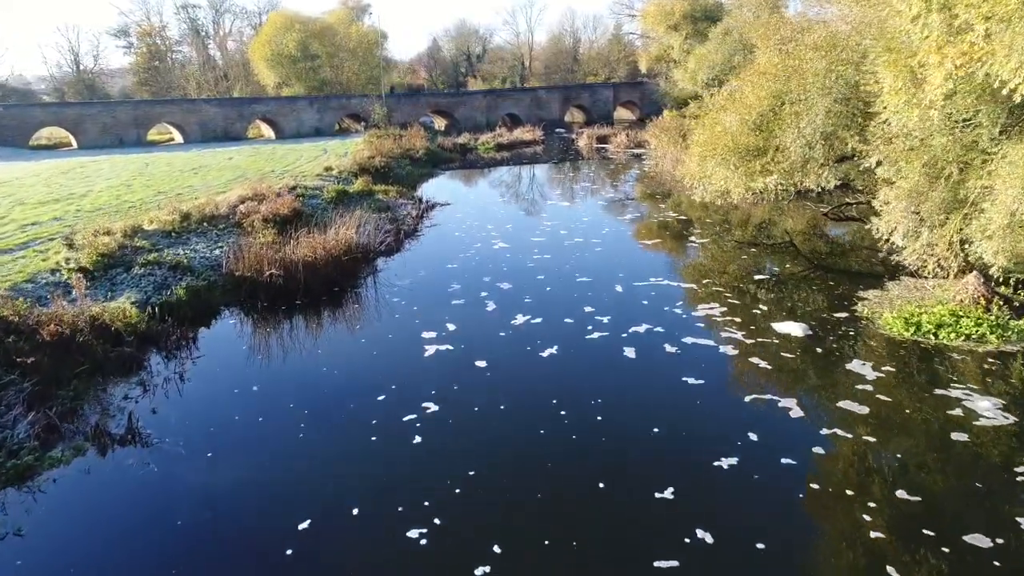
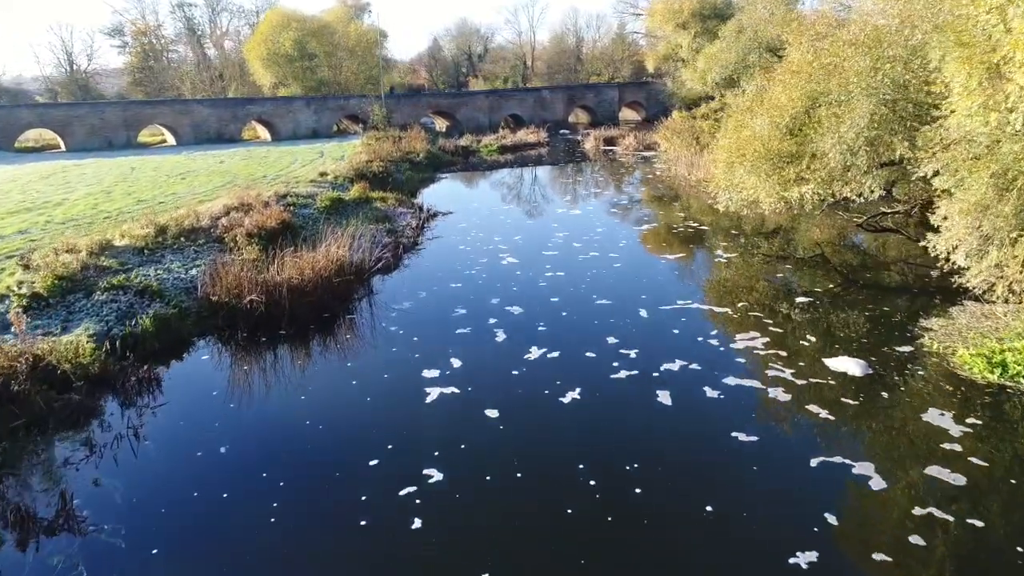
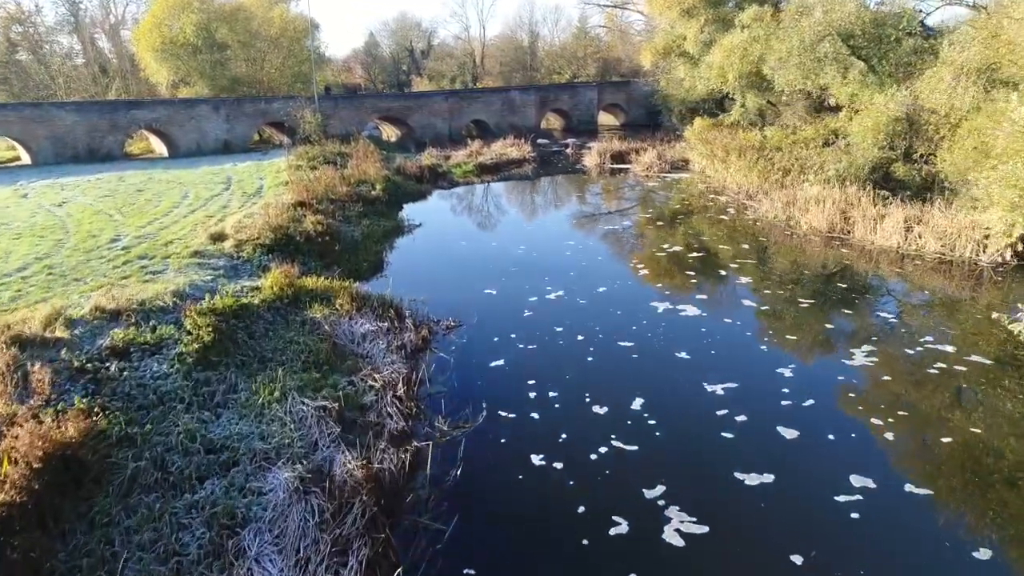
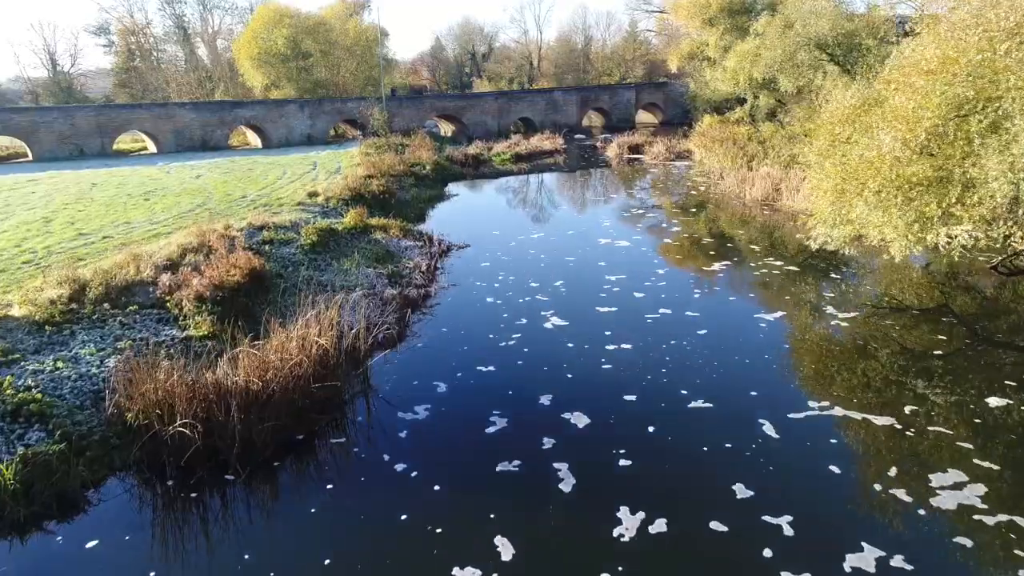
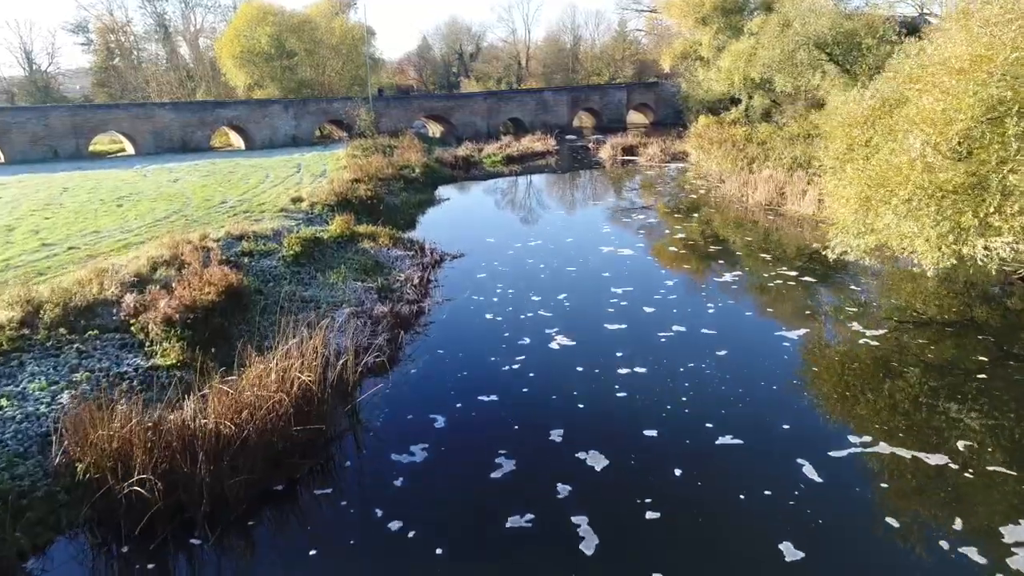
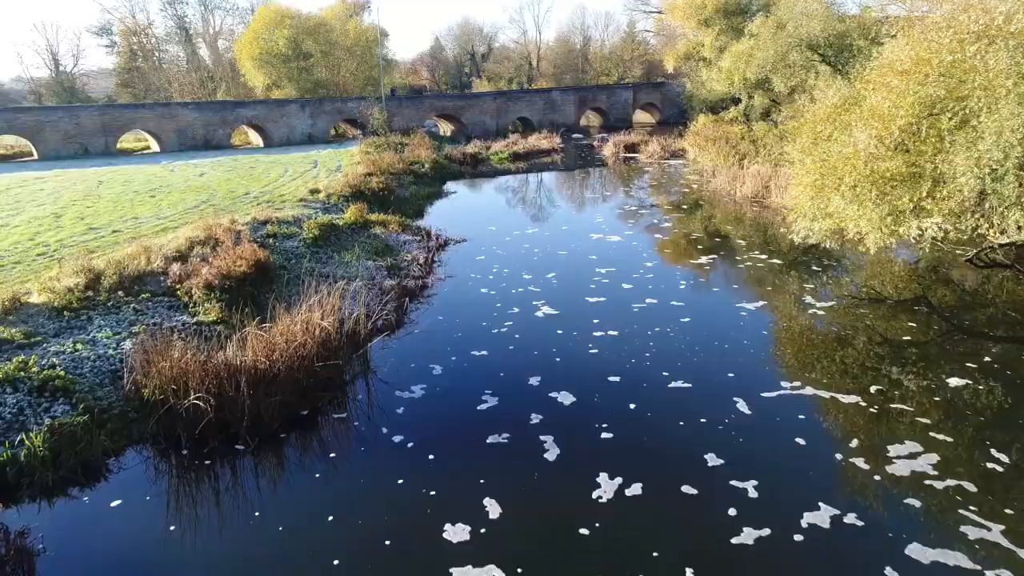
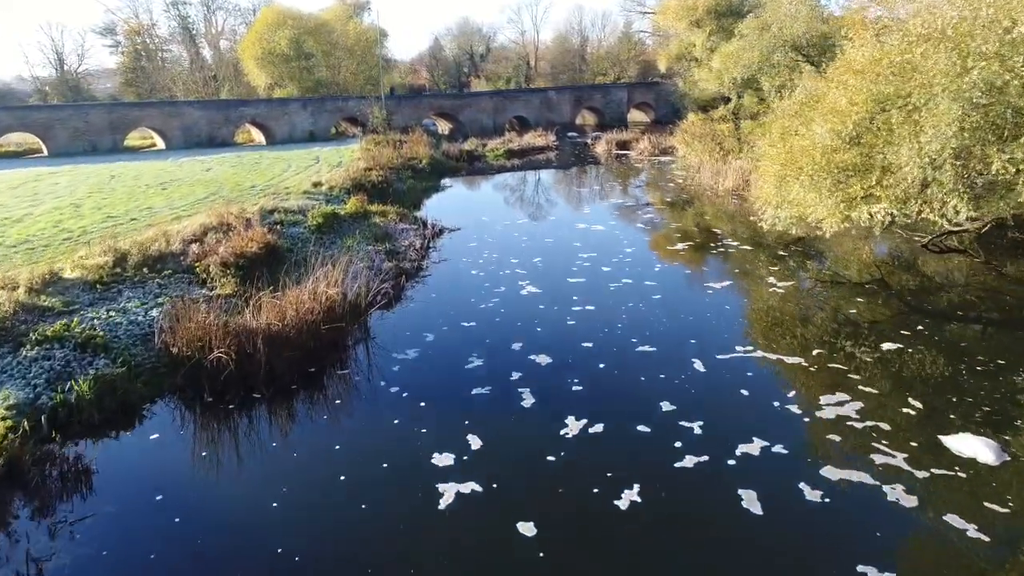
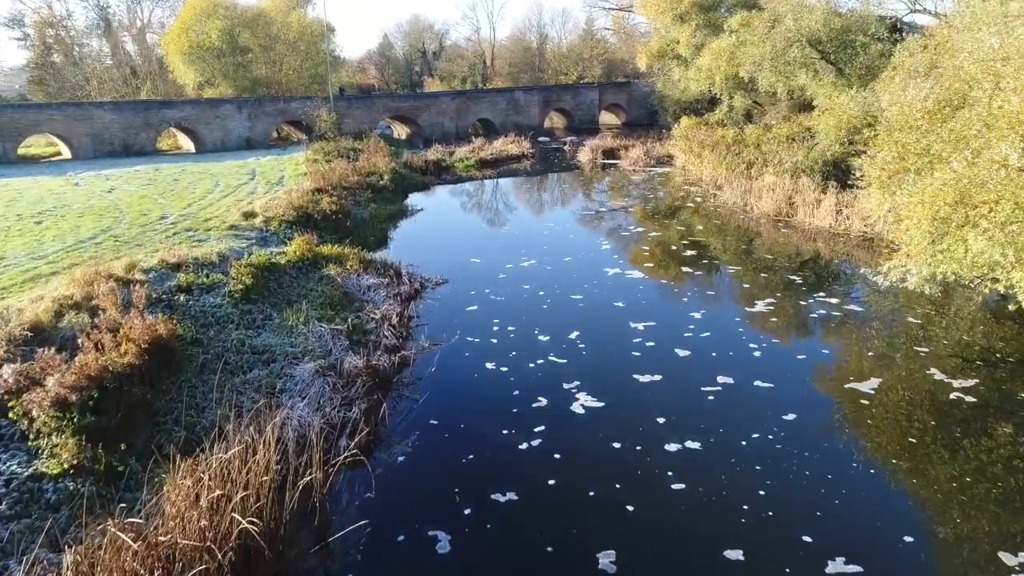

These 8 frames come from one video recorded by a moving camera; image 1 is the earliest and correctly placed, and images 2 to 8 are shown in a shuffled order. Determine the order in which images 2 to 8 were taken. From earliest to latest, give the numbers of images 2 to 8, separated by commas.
2, 7, 6, 4, 5, 8, 3
